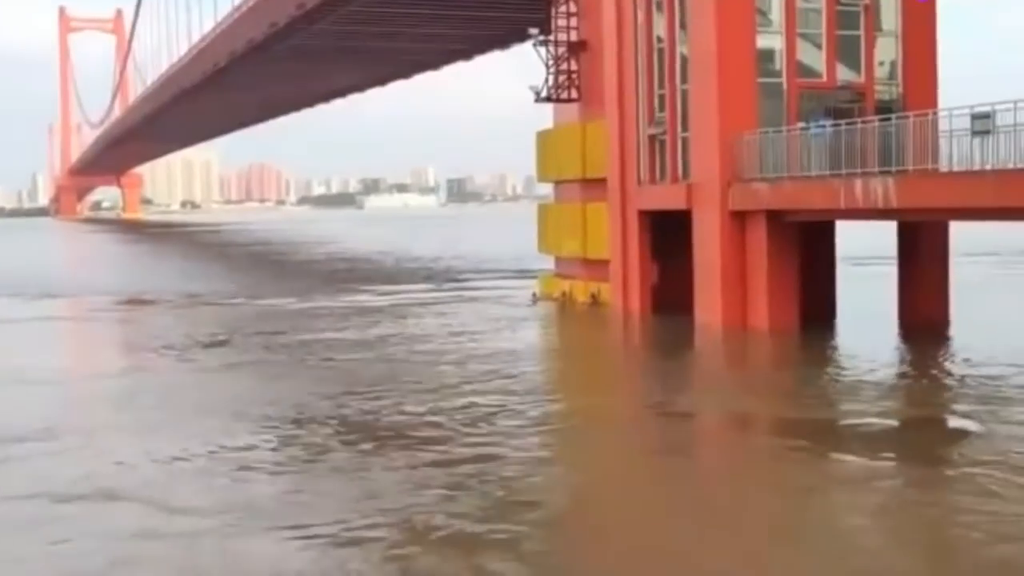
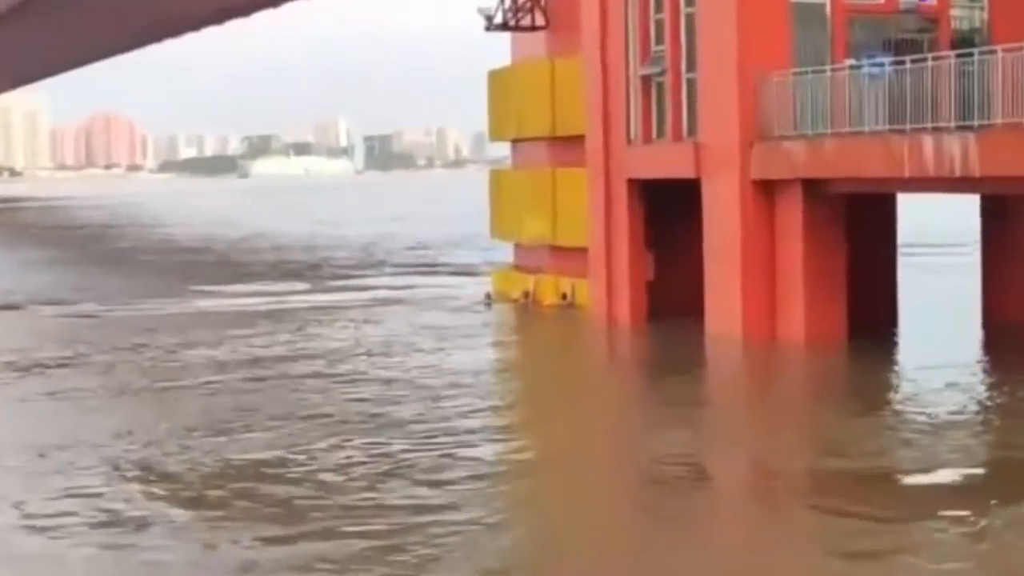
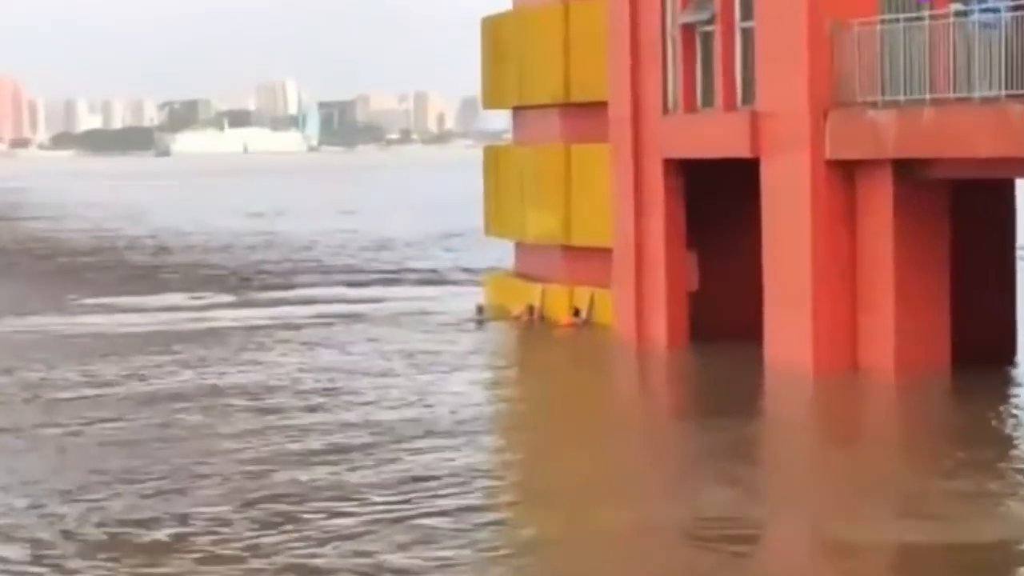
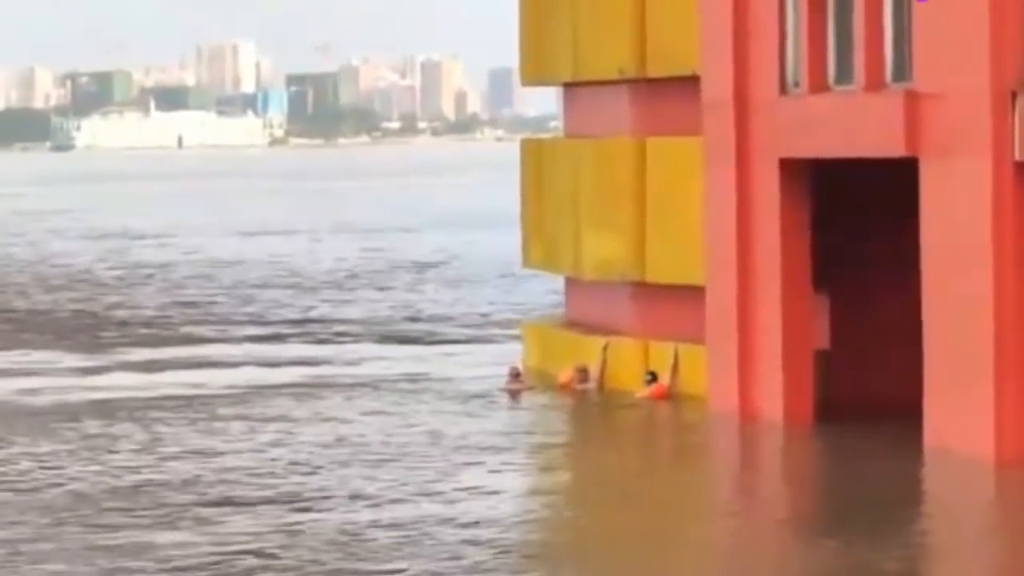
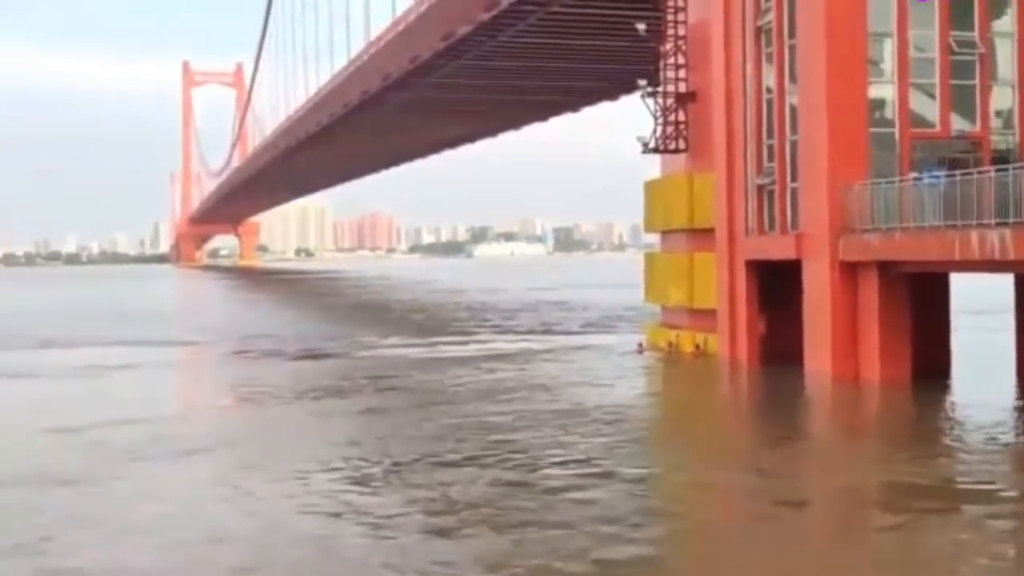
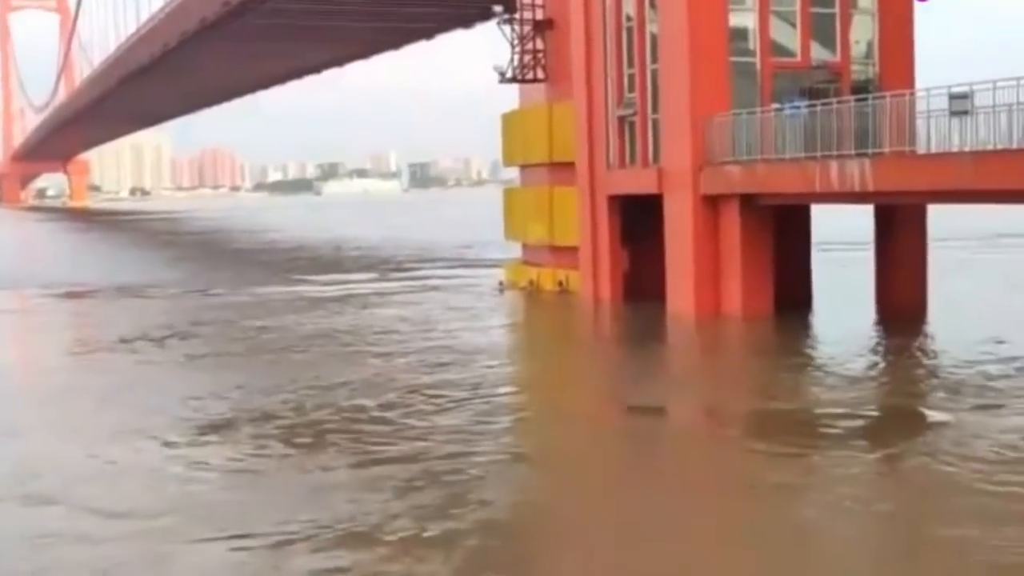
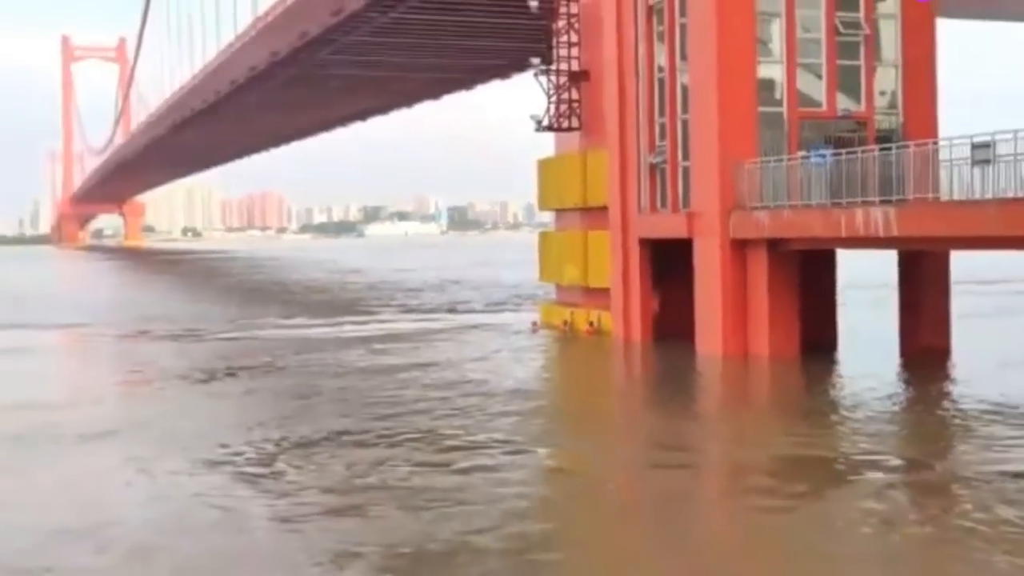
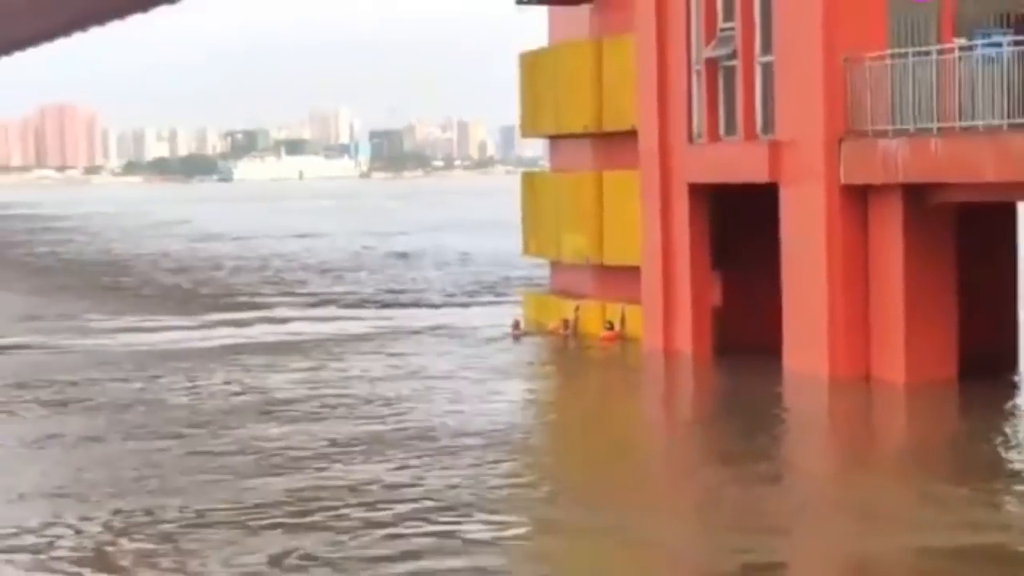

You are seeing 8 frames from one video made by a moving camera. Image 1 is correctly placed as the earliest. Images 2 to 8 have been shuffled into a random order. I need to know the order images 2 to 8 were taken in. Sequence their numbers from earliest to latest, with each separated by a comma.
6, 2, 3, 4, 8, 7, 5
